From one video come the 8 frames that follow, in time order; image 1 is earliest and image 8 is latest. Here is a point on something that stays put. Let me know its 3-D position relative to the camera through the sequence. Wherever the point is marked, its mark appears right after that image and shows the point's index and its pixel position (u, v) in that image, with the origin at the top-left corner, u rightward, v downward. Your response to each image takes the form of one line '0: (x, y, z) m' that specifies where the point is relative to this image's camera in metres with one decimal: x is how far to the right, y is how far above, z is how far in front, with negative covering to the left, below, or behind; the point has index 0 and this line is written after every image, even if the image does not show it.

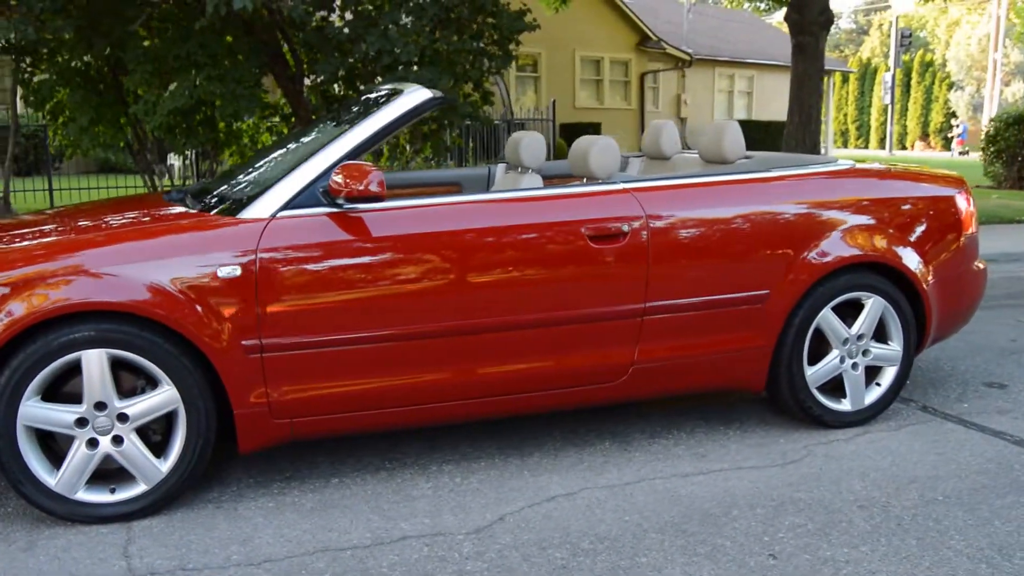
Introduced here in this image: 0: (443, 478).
0: (-0.3, -0.8, +4.0) m
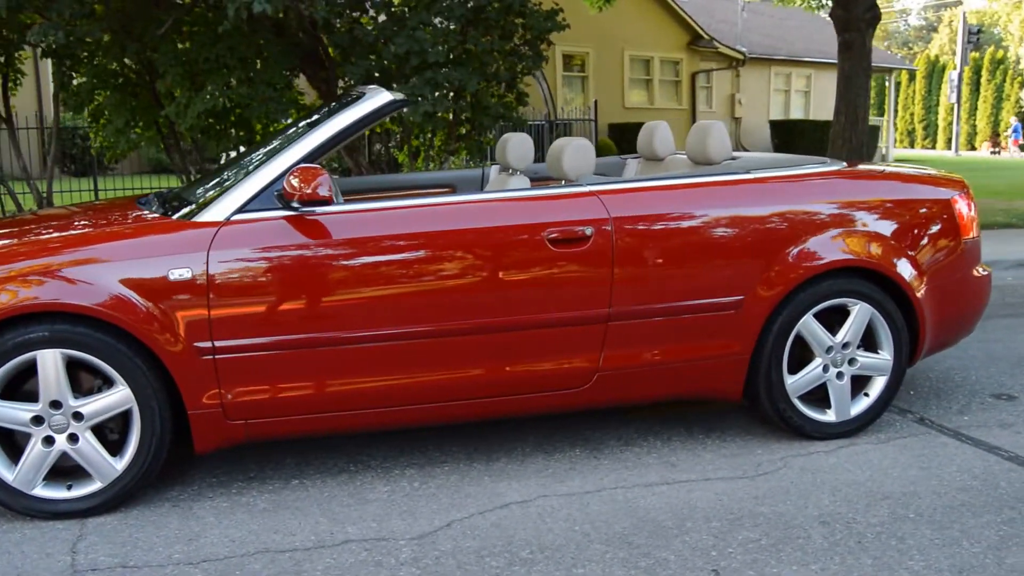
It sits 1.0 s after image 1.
0: (-0.5, -0.8, +3.9) m
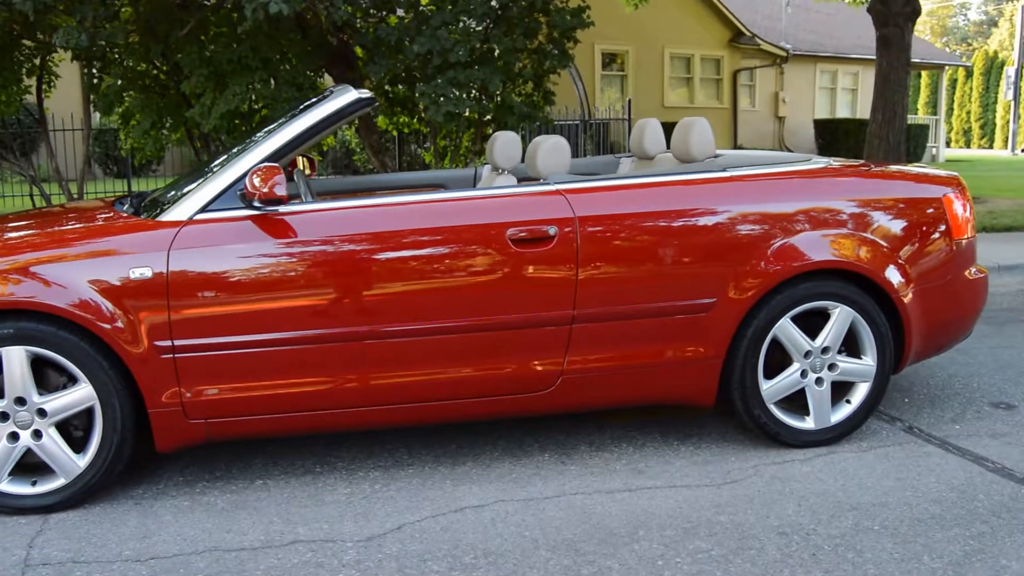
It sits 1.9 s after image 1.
0: (-0.6, -0.8, +3.9) m
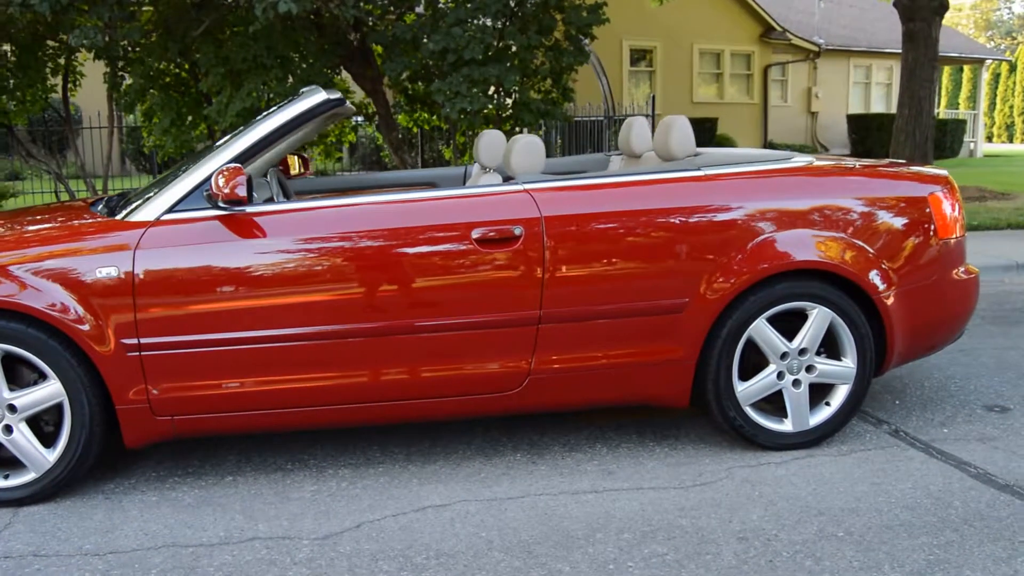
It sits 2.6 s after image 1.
0: (-0.8, -0.8, +3.9) m
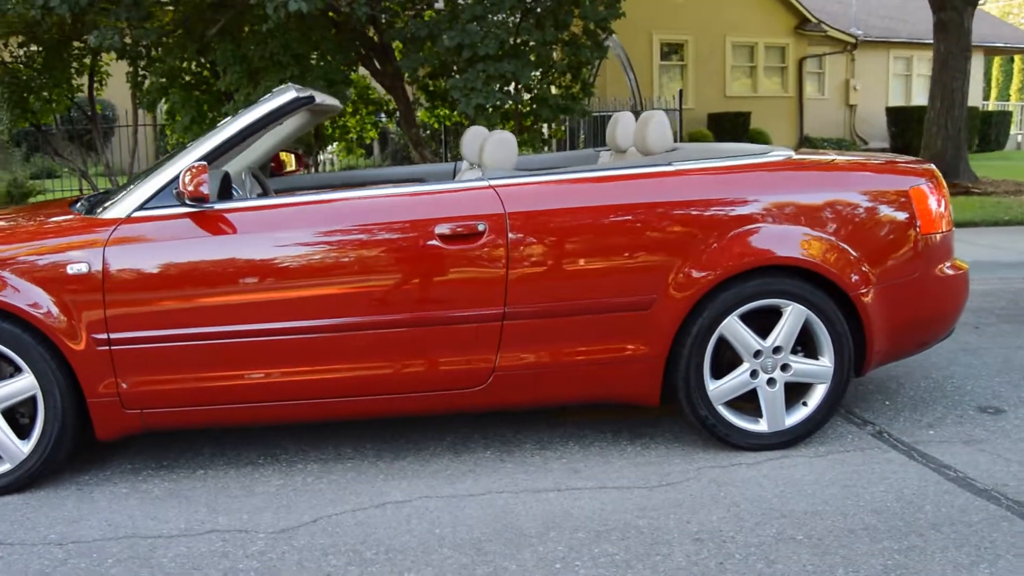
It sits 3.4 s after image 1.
0: (-0.9, -0.8, +4.0) m
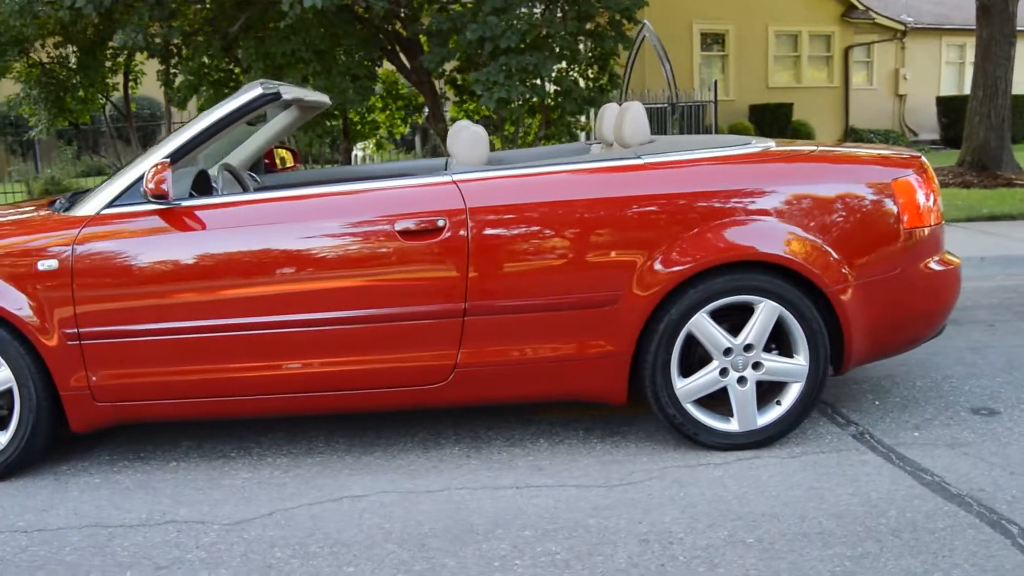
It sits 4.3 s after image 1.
0: (-1.1, -0.8, +4.0) m
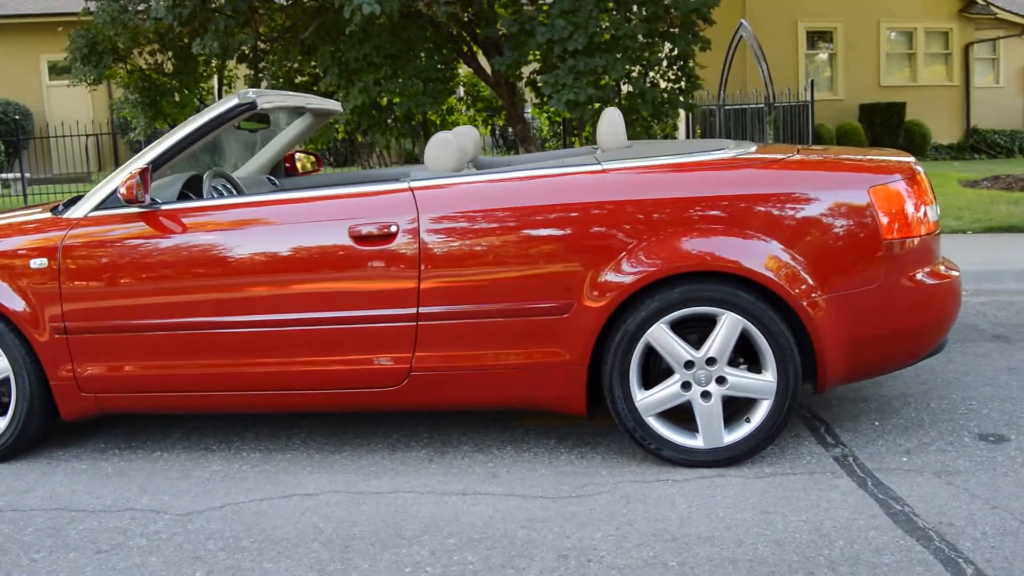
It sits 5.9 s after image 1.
0: (-1.2, -0.8, +4.2) m
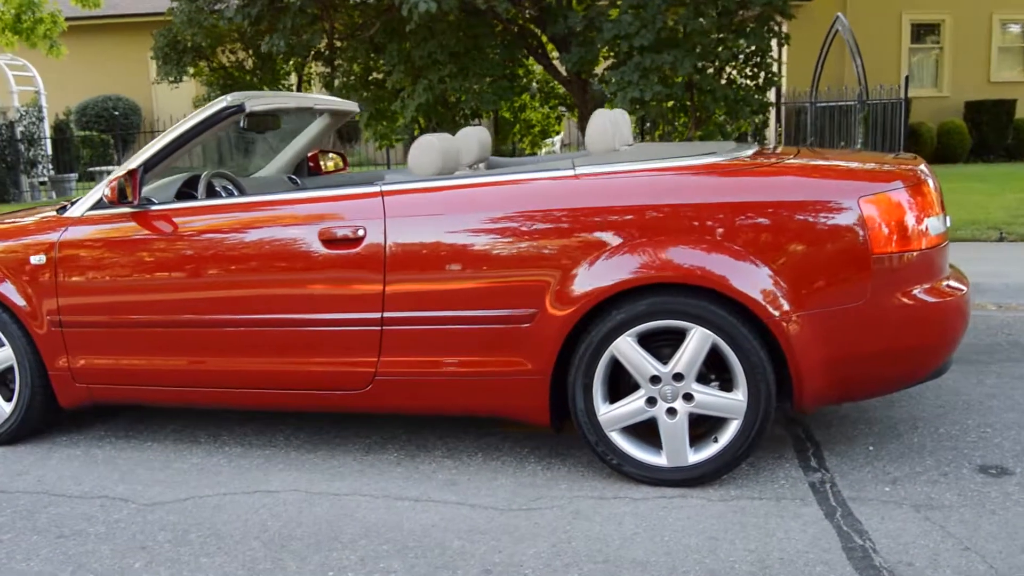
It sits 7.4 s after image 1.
0: (-1.4, -0.8, +4.3) m
